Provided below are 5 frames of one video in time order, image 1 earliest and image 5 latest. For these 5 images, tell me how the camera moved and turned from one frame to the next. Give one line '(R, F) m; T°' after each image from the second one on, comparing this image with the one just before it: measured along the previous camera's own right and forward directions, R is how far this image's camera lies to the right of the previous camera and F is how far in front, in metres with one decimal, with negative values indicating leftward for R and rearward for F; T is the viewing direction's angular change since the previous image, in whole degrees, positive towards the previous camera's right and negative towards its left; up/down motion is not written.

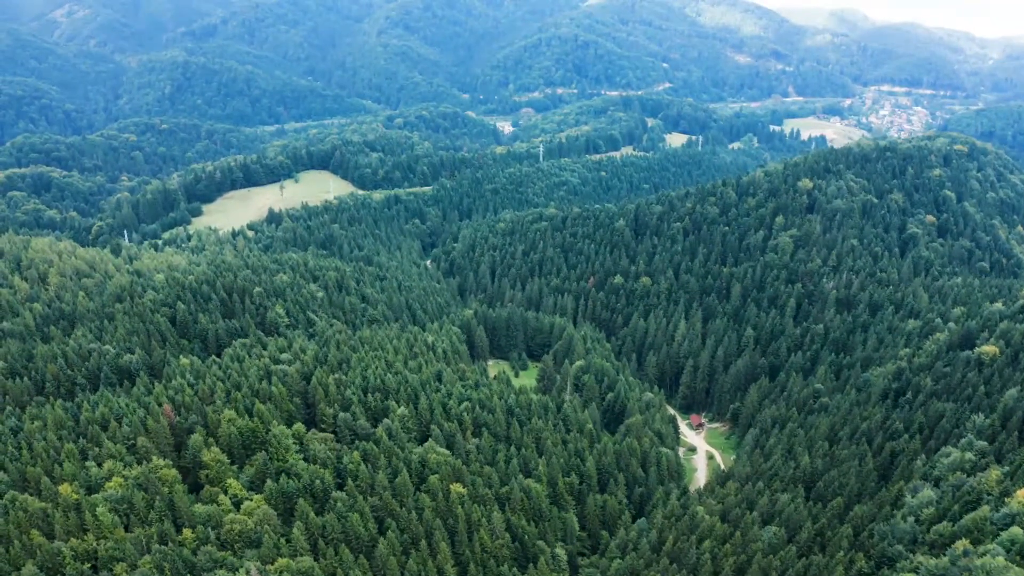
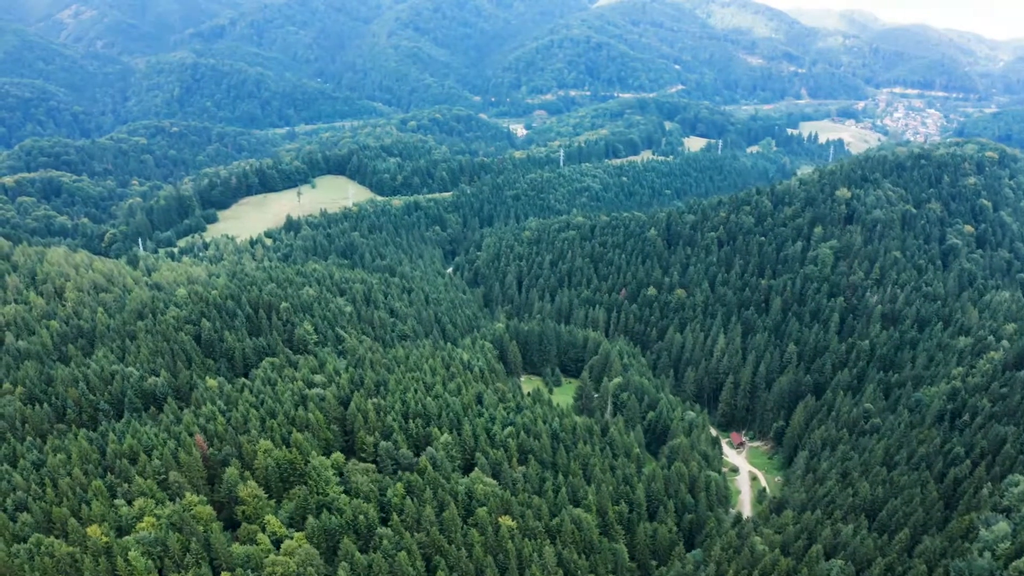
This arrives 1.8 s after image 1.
(-6.2, +5.4) m; 0°
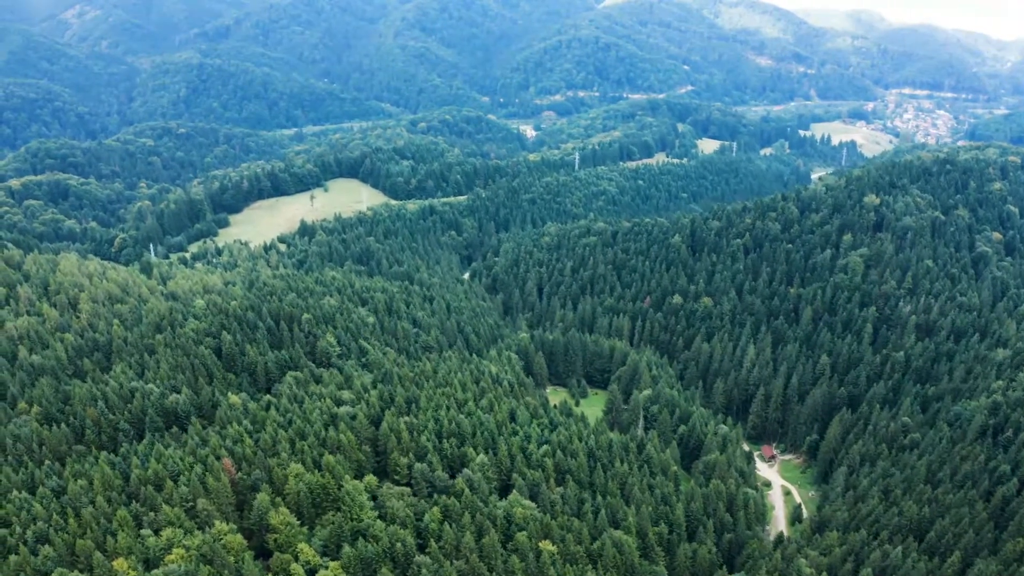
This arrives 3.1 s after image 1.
(-4.6, +3.8) m; 0°
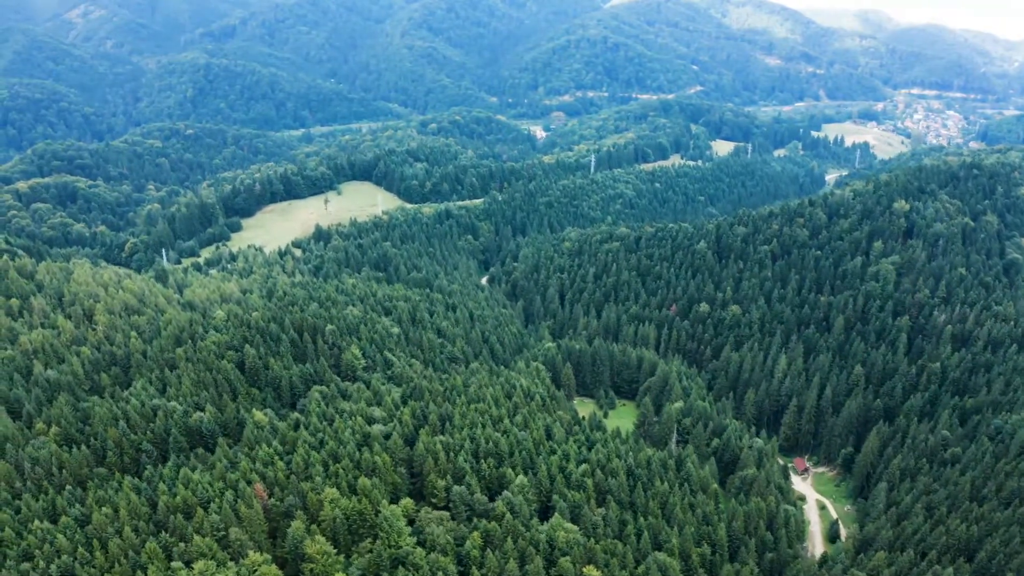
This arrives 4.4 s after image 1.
(-4.6, +3.7) m; 0°
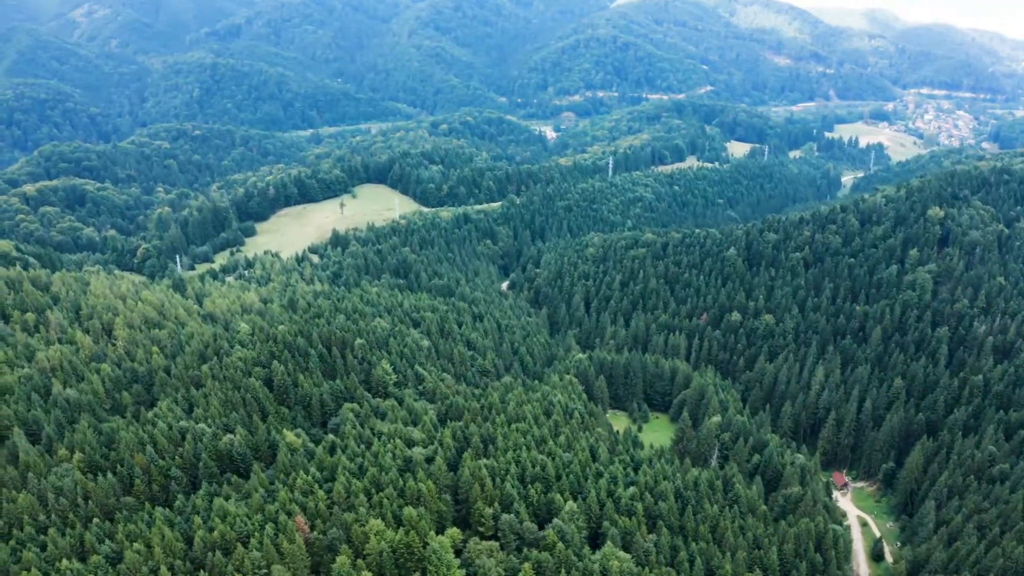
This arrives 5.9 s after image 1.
(-5.3, +4.2) m; 0°
